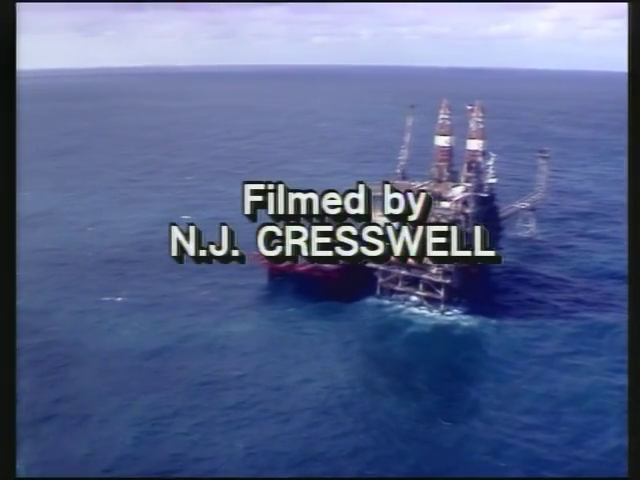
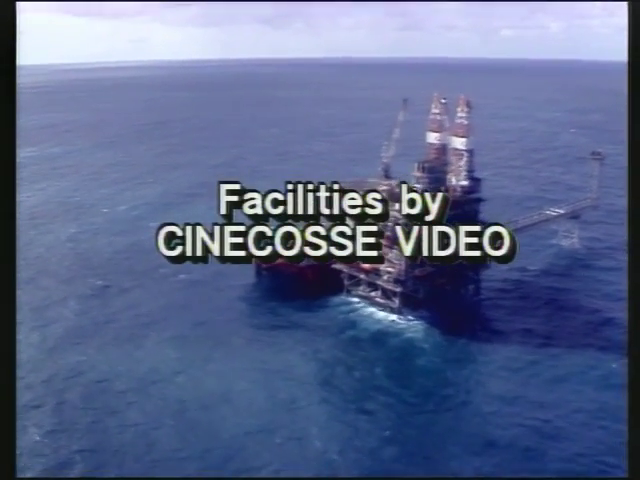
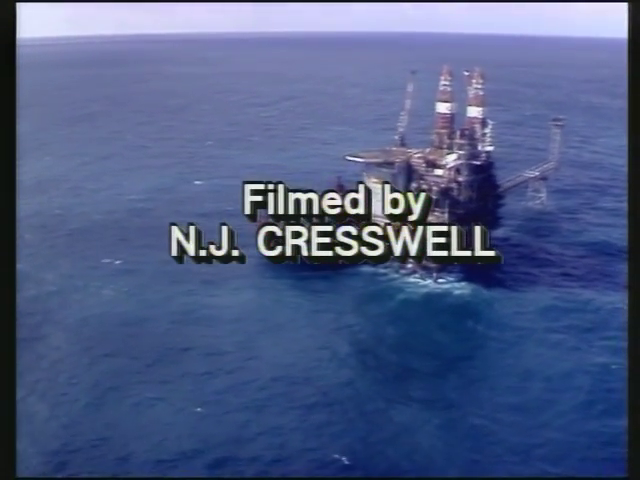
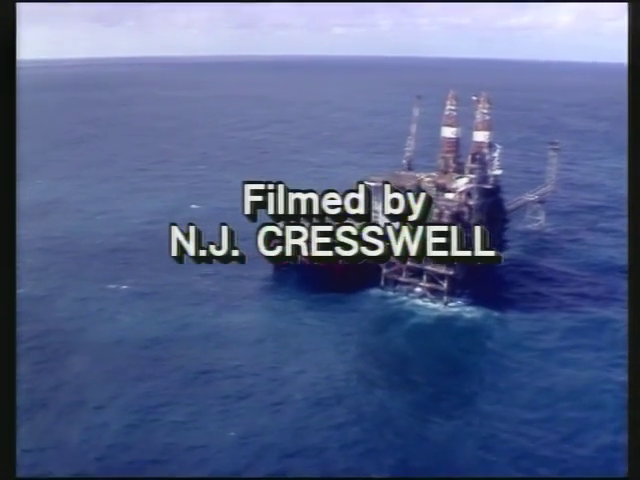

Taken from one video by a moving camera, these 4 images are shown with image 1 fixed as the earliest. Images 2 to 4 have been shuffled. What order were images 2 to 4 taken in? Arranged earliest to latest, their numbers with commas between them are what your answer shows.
4, 3, 2
